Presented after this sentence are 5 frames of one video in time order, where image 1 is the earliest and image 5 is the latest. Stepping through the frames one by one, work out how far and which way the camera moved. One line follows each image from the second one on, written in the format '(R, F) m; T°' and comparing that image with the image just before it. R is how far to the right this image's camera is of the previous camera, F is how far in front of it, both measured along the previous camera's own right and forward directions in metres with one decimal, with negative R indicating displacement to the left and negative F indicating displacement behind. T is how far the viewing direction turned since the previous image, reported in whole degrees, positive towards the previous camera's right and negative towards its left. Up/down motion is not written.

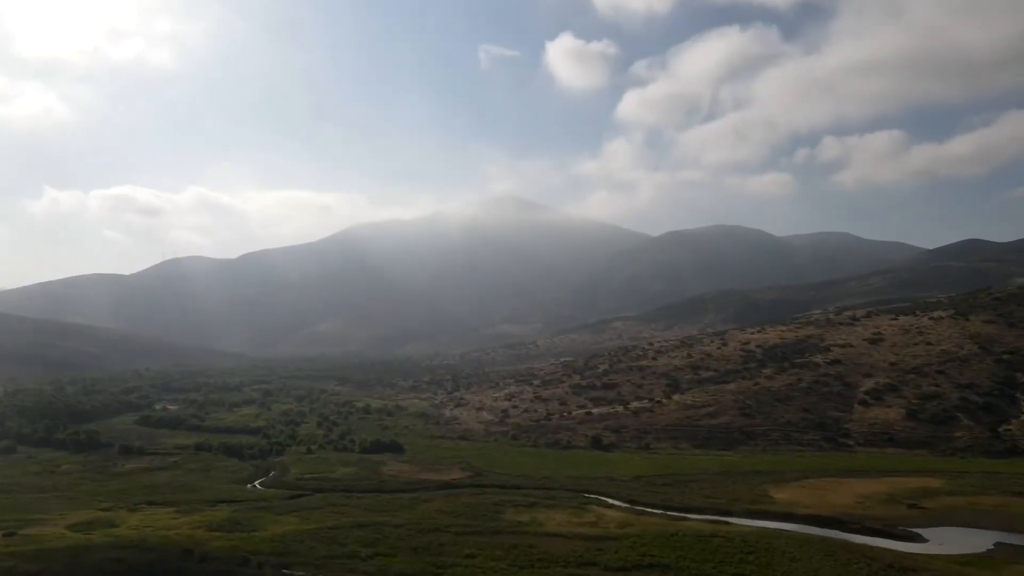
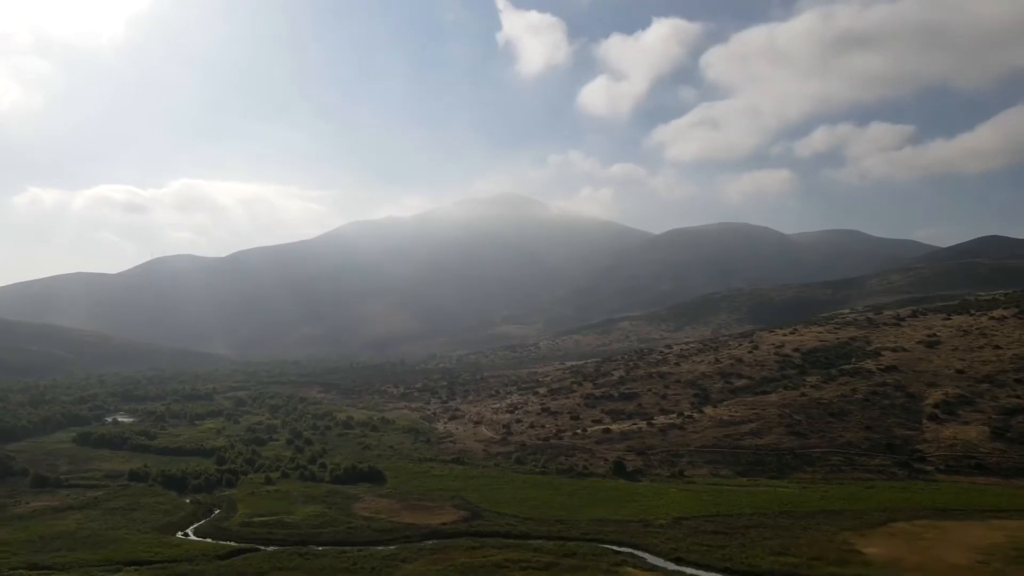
(-0.3, +10.1) m; 0°
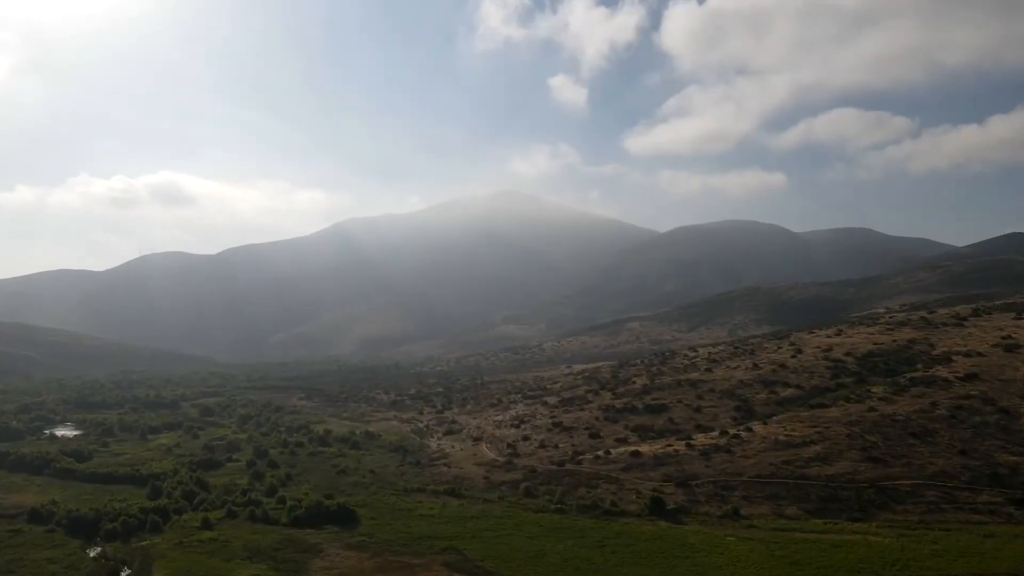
(-0.4, +10.1) m; 0°
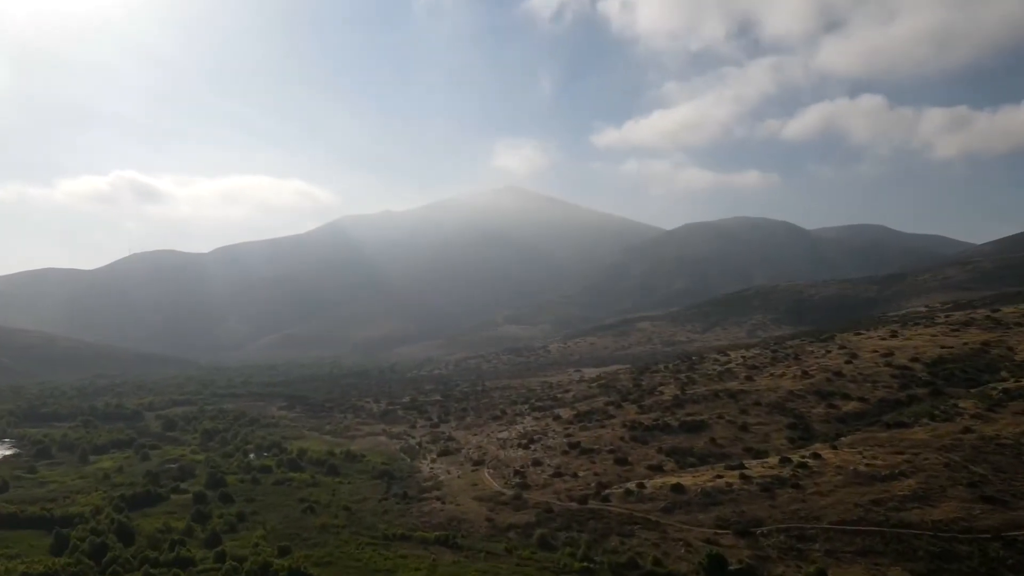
(-0.3, +9.2) m; 0°
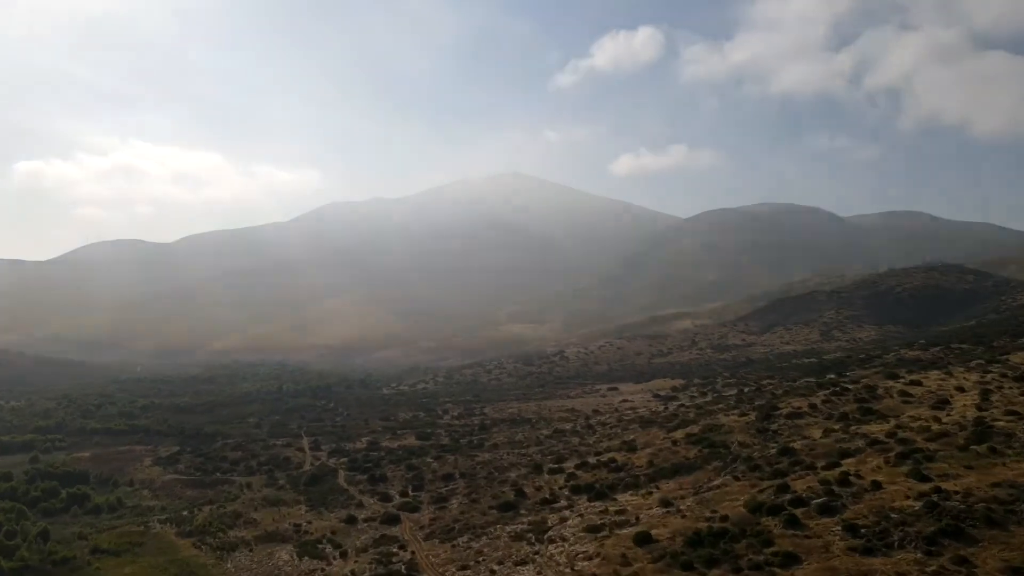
(-0.9, +29.5) m; 0°
